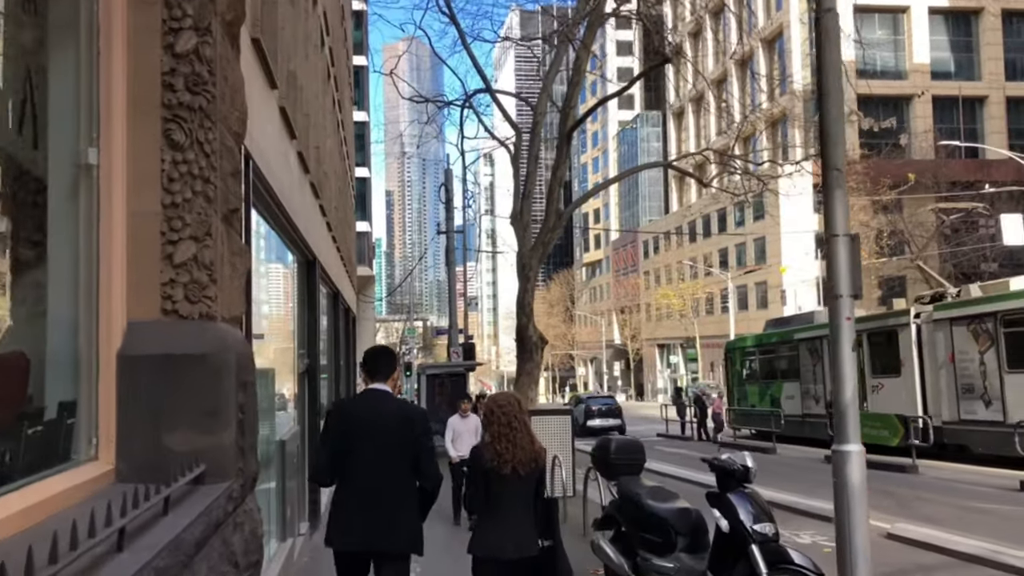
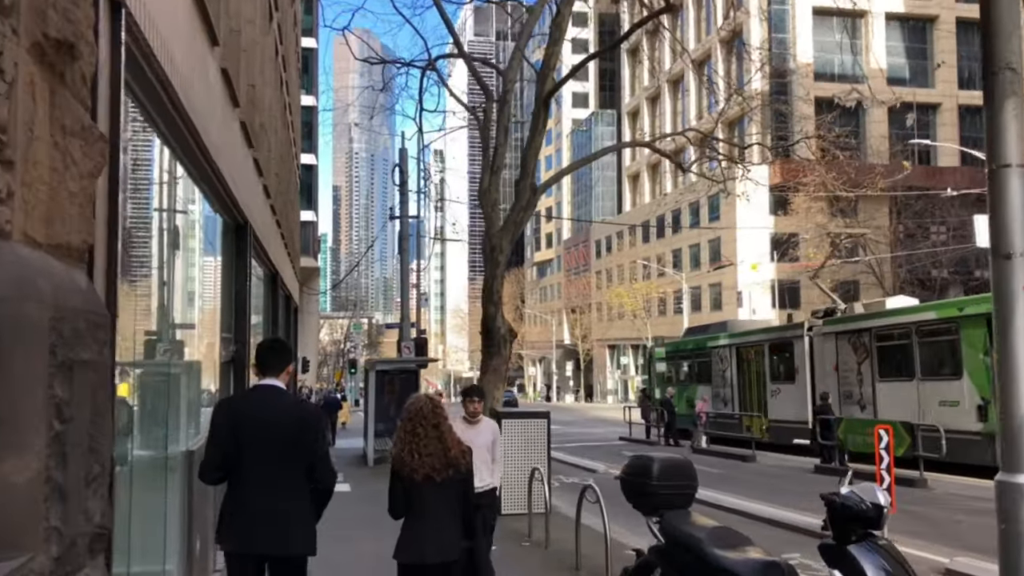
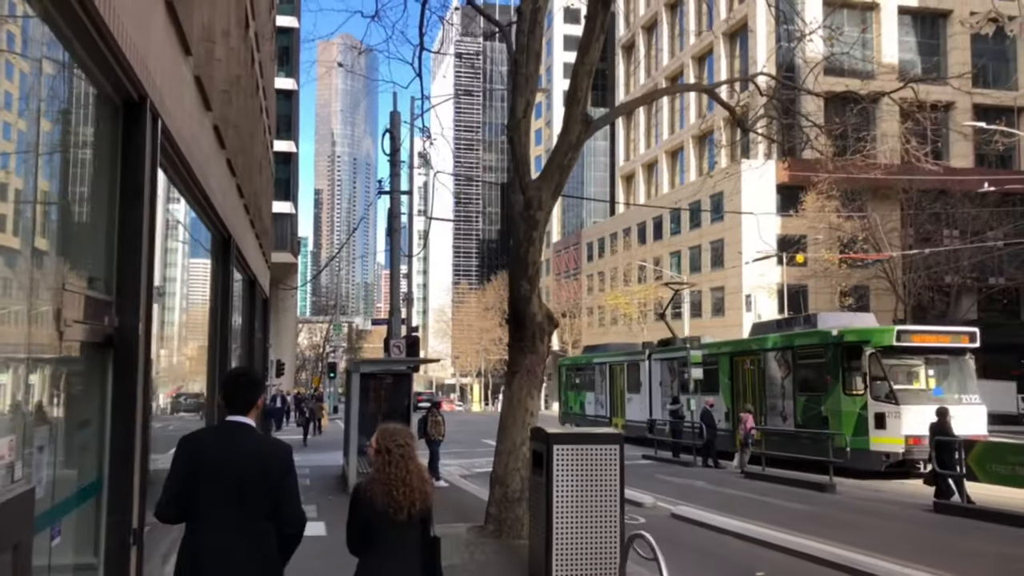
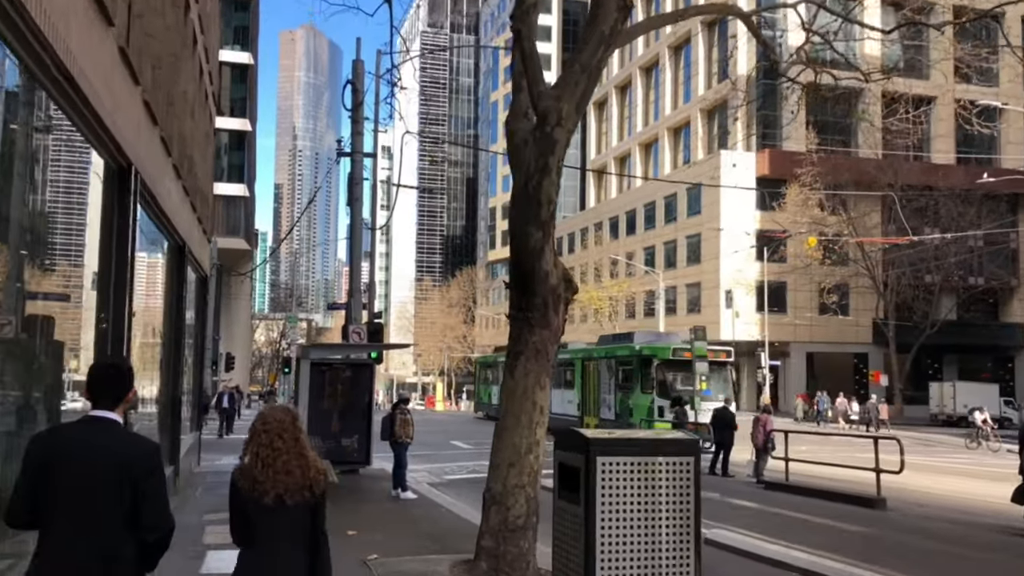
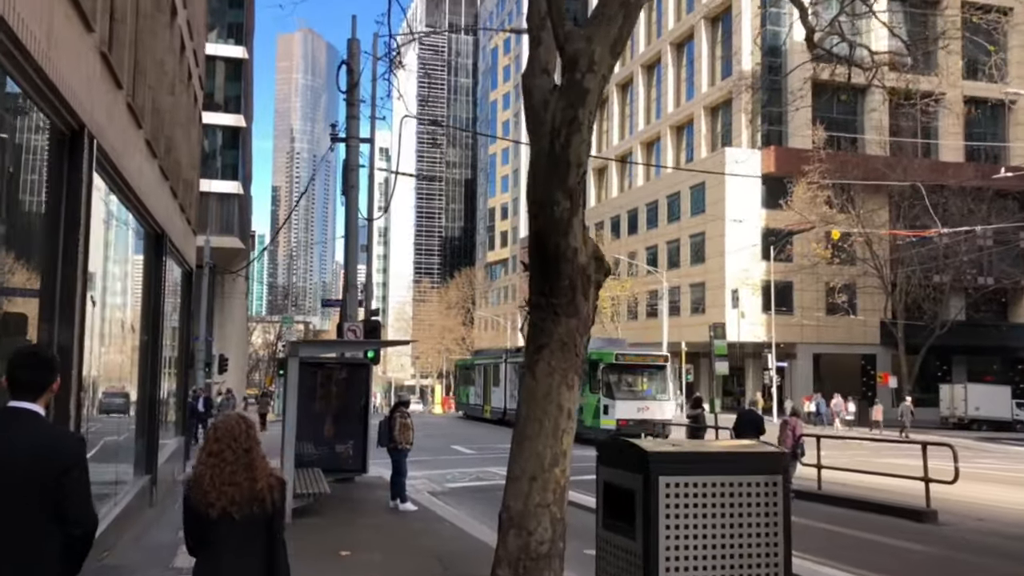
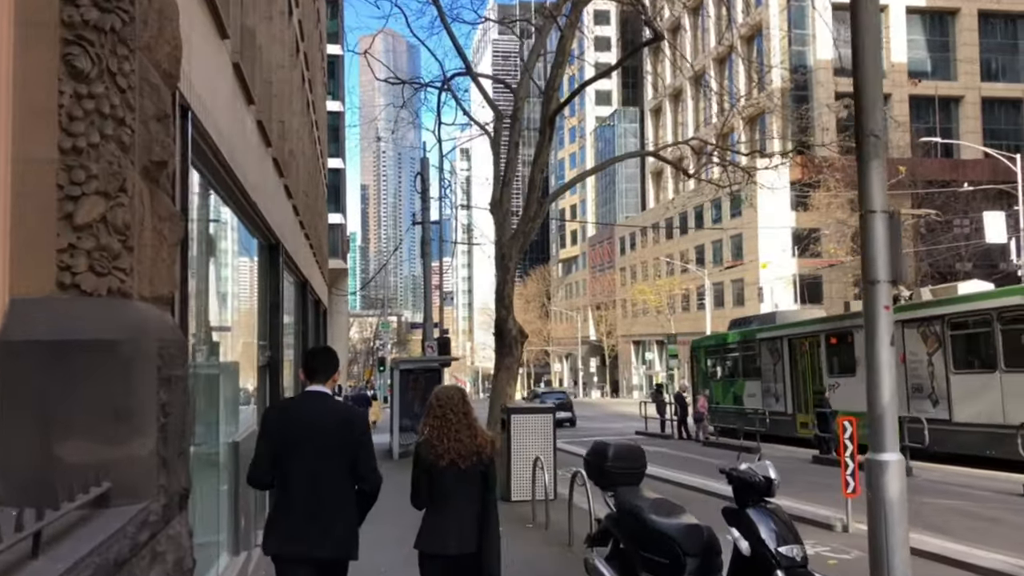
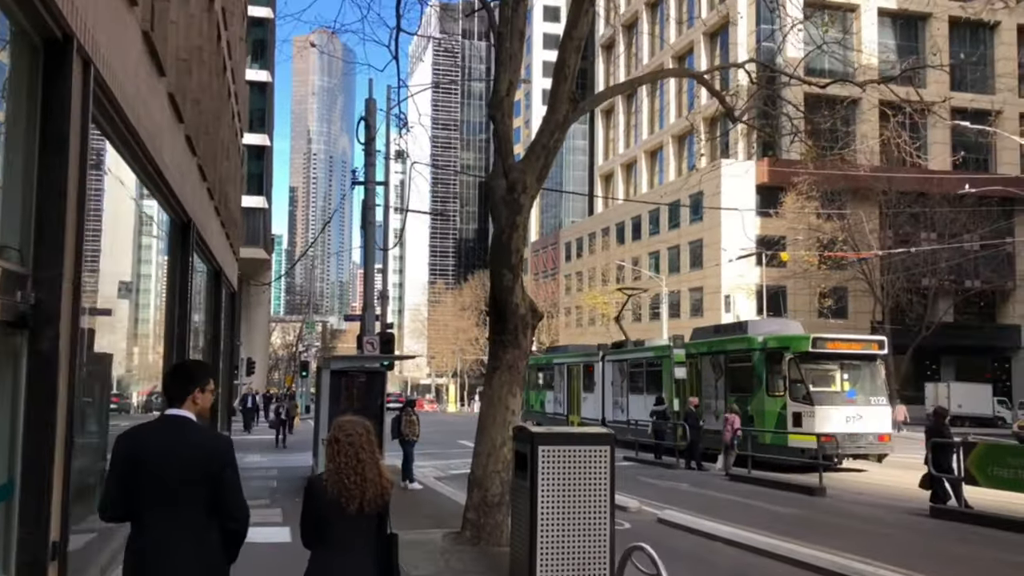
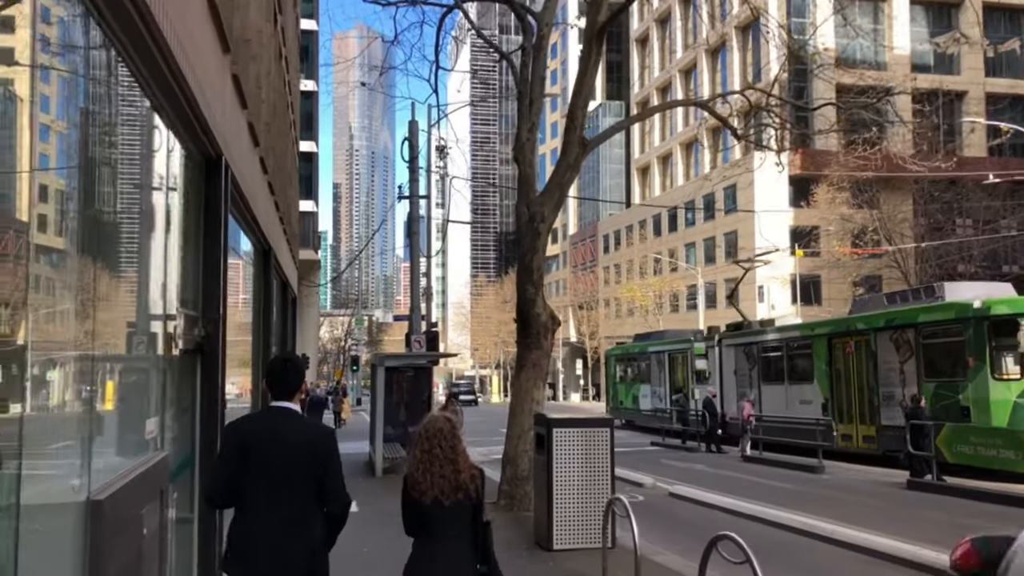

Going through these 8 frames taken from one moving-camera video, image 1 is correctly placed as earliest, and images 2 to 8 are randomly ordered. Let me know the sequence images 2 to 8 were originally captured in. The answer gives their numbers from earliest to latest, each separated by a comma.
6, 2, 8, 3, 7, 4, 5
